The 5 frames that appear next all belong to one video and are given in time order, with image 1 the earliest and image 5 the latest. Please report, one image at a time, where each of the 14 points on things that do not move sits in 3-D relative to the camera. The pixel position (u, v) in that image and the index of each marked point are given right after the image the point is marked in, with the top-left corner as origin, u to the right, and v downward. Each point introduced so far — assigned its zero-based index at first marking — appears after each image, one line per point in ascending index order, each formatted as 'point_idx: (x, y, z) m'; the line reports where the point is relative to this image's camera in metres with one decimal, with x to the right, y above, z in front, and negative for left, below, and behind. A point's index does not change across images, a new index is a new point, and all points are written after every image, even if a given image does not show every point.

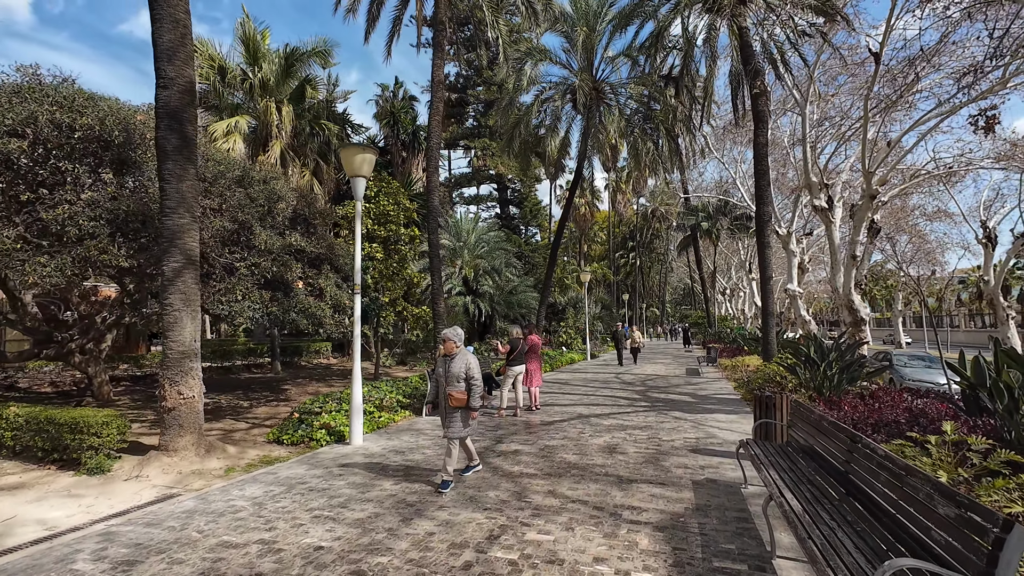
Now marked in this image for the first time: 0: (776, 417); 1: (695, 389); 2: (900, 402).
0: (+2.8, -1.4, +5.1) m
1: (+4.3, -2.4, +11.3) m
2: (+5.2, -1.5, +6.5) m
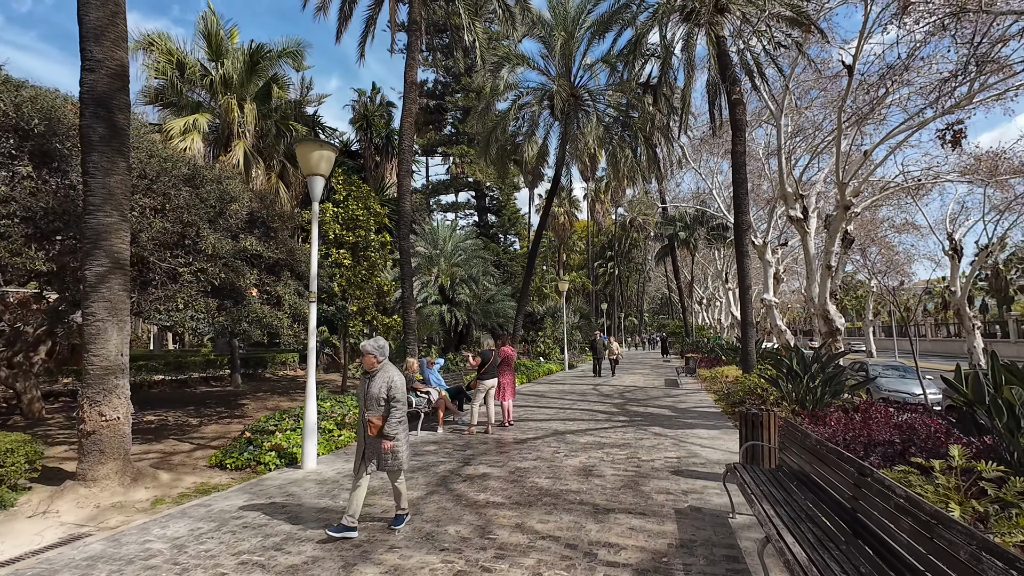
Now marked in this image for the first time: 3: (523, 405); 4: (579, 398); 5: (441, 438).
0: (+2.5, -1.5, +4.8) m
1: (+3.7, -2.6, +10.9) m
2: (+4.8, -1.7, +6.2) m
3: (+0.2, -2.6, +10.9) m
4: (+1.6, -2.7, +11.7) m
5: (-1.1, -2.3, +7.4) m
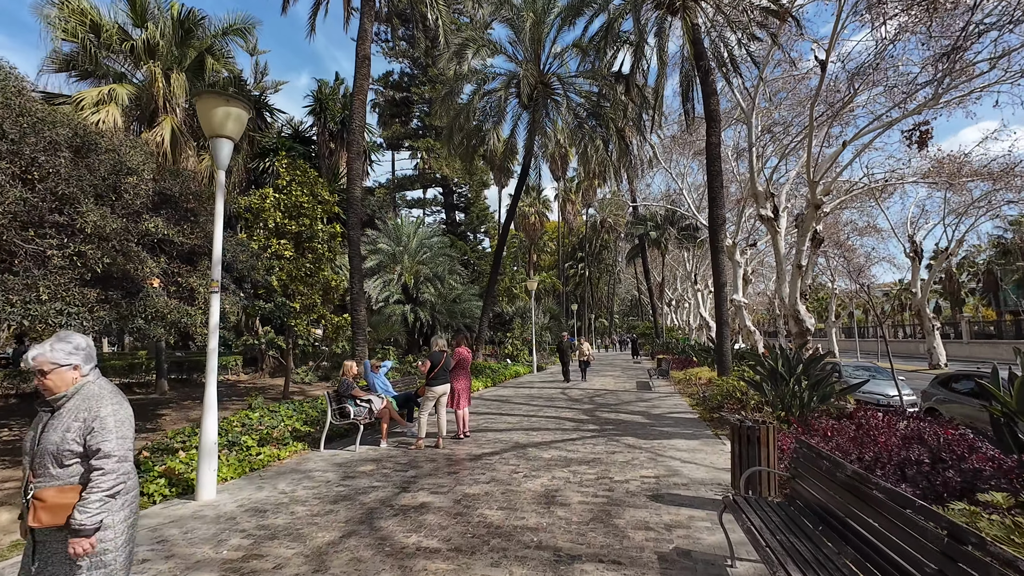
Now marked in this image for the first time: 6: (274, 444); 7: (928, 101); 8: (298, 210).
0: (+2.0, -1.4, +3.9) m
1: (+2.9, -2.5, +10.2) m
2: (+4.3, -1.6, +5.5) m
3: (-0.6, -2.5, +9.9) m
4: (+0.7, -2.6, +10.8) m
5: (-1.7, -2.2, +6.3) m
6: (-3.2, -2.1, +6.6) m
7: (+16.7, +7.5, +19.5) m
8: (-4.9, +1.8, +11.0) m
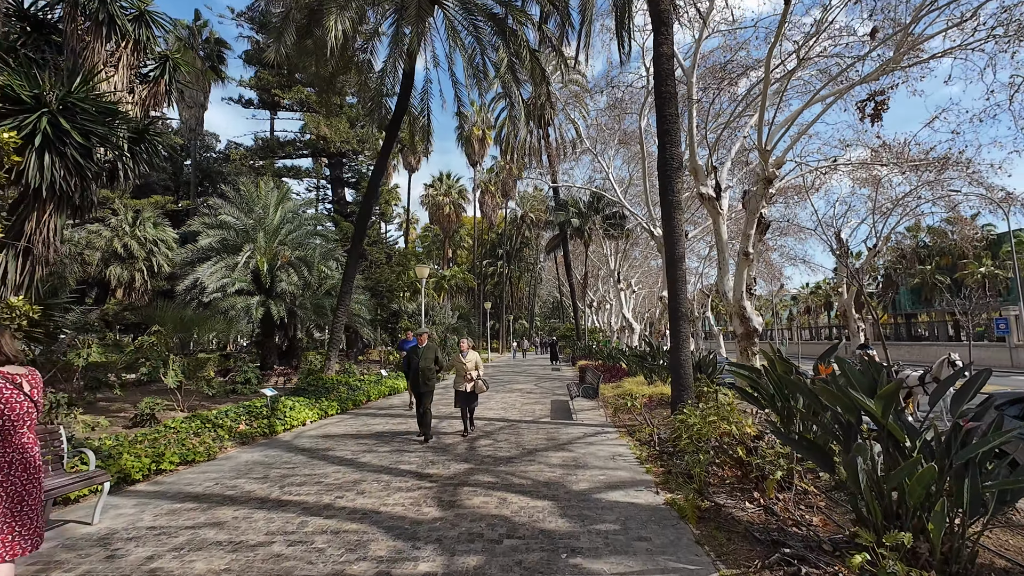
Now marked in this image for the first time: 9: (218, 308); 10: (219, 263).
0: (+0.8, -0.9, -0.7) m
1: (+0.6, -2.0, +5.6) m
2: (+2.8, -1.1, +1.2) m
3: (-2.7, -2.0, +4.8) m
4: (-1.6, -2.1, +5.9) m
5: (-3.3, -1.6, +1.1) m
6: (-4.8, -1.6, +1.1) m
7: (+13.0, +7.7, +17.1) m
8: (-7.1, +2.3, +5.3) m
9: (-10.1, -0.7, +16.6) m
10: (-10.4, +0.9, +17.0) m
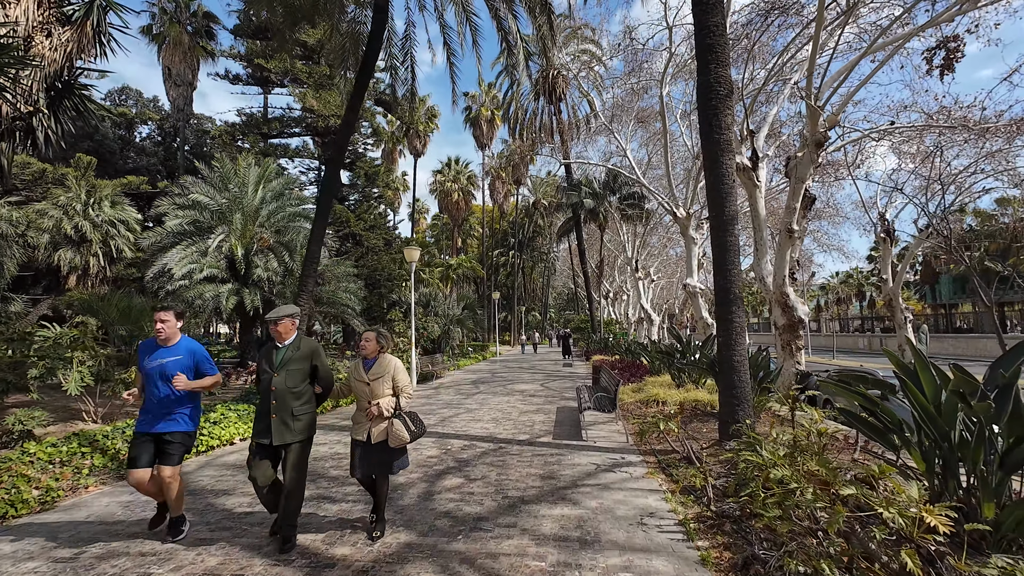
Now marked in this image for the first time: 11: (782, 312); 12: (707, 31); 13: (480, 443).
0: (+0.3, -0.7, -2.9) m
1: (+0.4, -1.8, +3.4) m
2: (+2.4, -0.9, -1.0) m
3: (-3.0, -1.8, +2.7) m
4: (-1.8, -1.8, +3.8) m
5: (-3.7, -1.5, -0.9) m
6: (-5.2, -1.4, -0.9) m
7: (+13.1, +8.2, +14.3) m
8: (-7.3, +2.6, +3.3) m
9: (-10.0, -0.3, +14.7) m
10: (-10.3, +1.3, +15.1) m
11: (+7.6, -0.6, +13.3) m
12: (+2.5, +3.3, +6.3) m
13: (-0.4, -2.0, +6.5) m
